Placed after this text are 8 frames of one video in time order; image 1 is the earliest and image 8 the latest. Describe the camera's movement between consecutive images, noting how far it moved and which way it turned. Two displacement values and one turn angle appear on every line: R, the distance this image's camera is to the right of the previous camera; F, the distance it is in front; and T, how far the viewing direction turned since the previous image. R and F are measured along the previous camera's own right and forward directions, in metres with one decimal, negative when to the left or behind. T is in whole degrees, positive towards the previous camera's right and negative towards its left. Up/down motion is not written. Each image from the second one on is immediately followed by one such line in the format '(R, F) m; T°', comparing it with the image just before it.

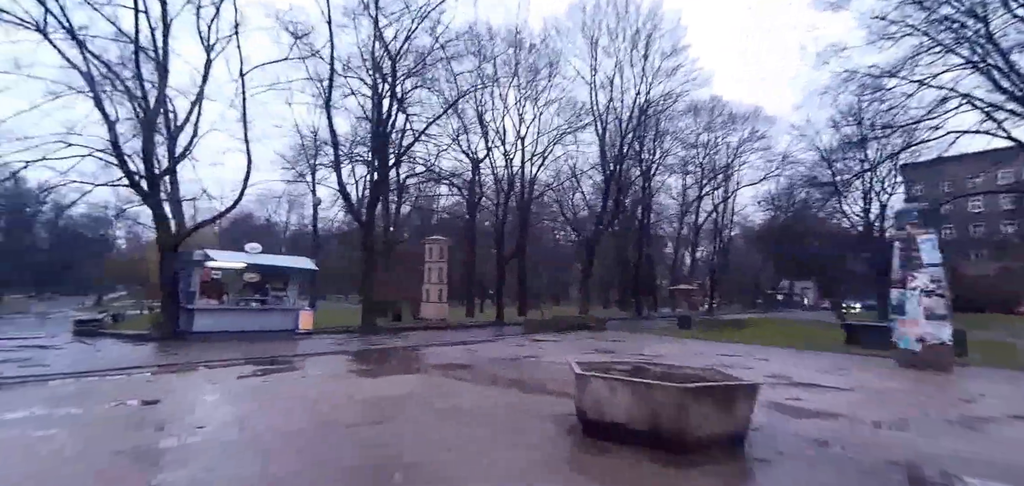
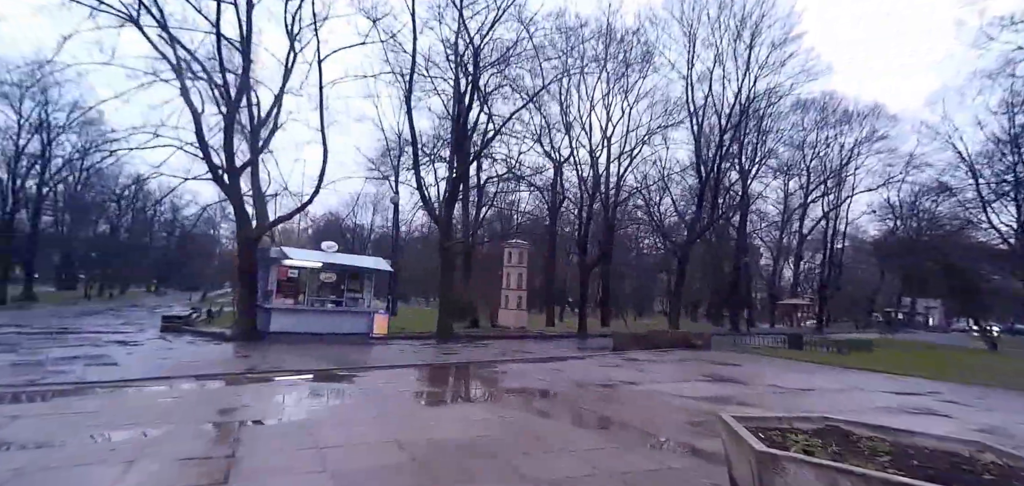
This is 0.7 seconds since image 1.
(-0.3, +1.8) m; -8°
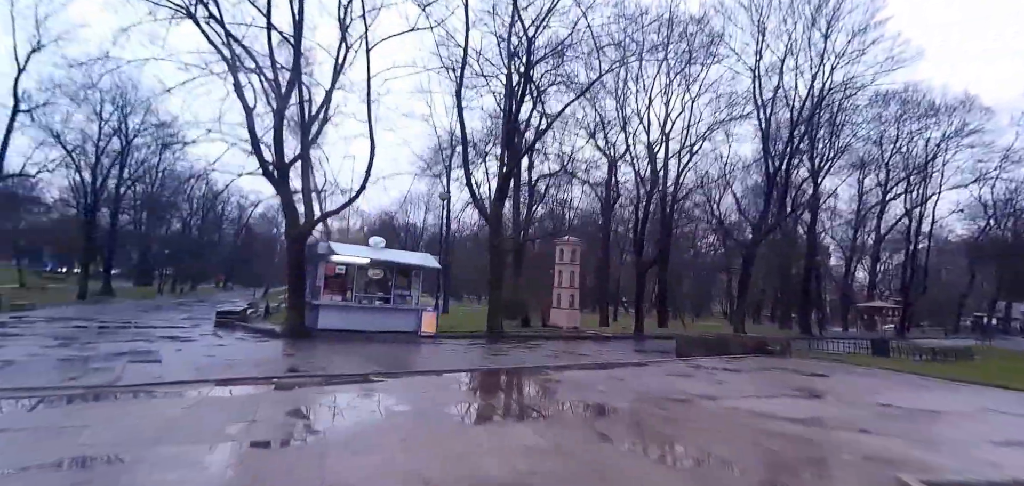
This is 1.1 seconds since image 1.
(0.0, +1.0) m; -5°
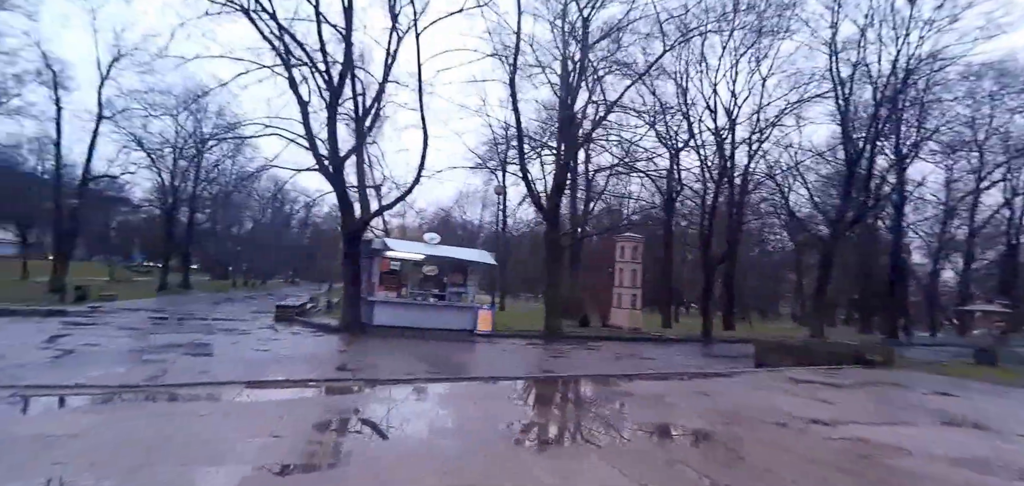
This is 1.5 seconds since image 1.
(-0.1, +0.9) m; -6°
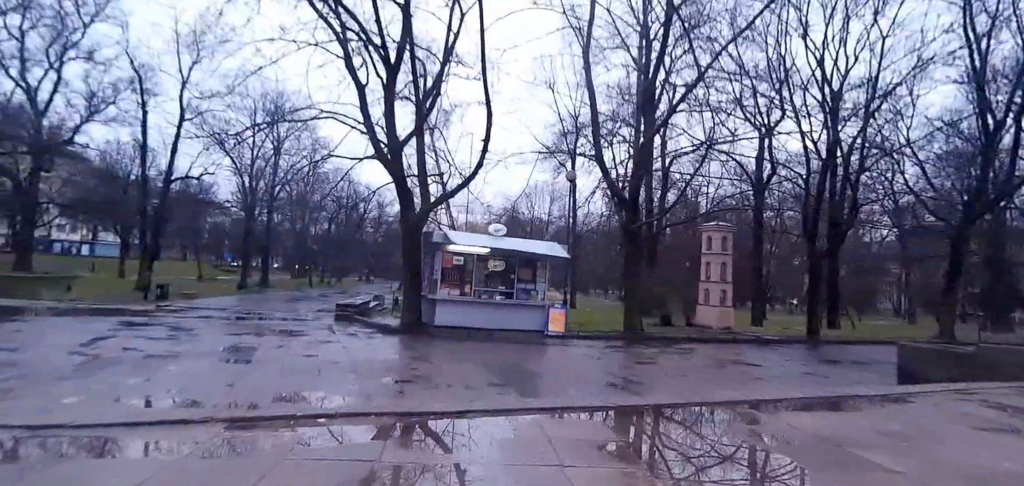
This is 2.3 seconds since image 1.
(-0.2, +2.0) m; -7°
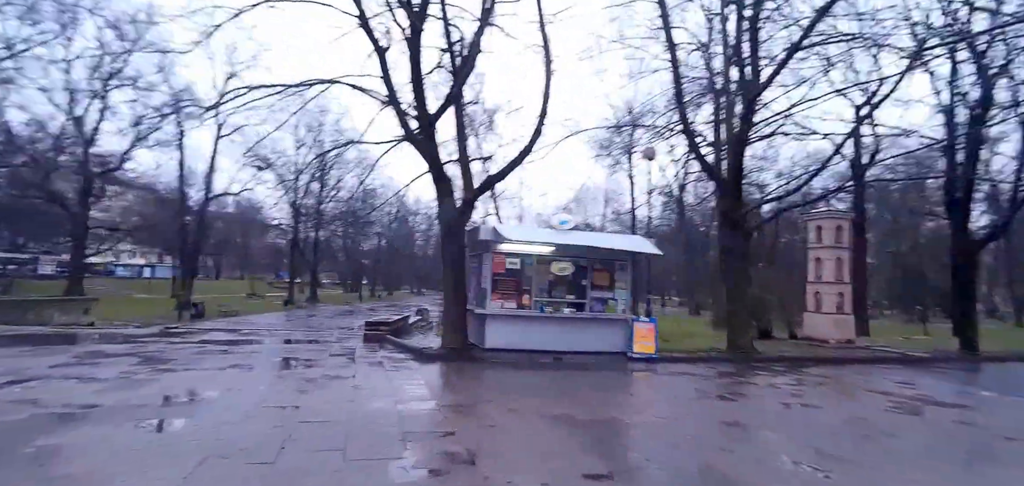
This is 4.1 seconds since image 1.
(-0.5, +4.0) m; -5°
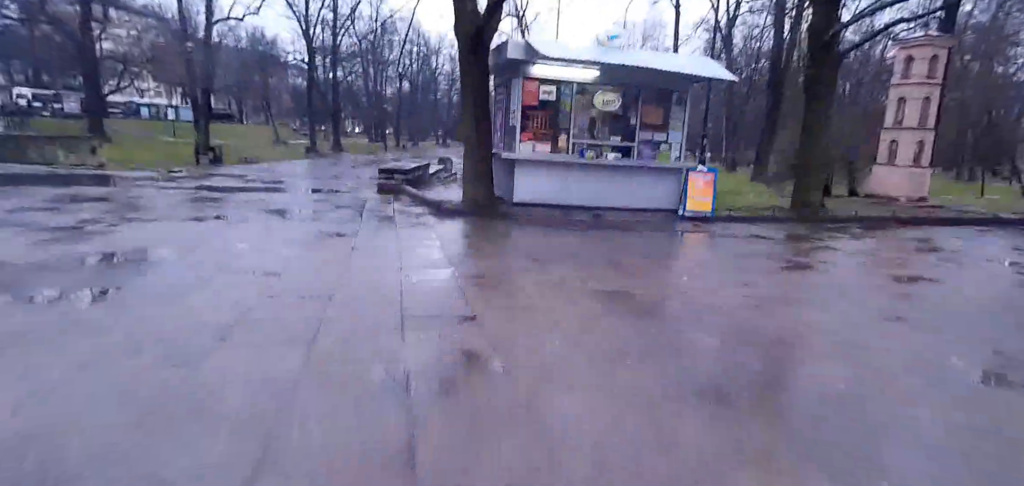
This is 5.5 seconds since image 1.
(-0.2, +2.0) m; -3°
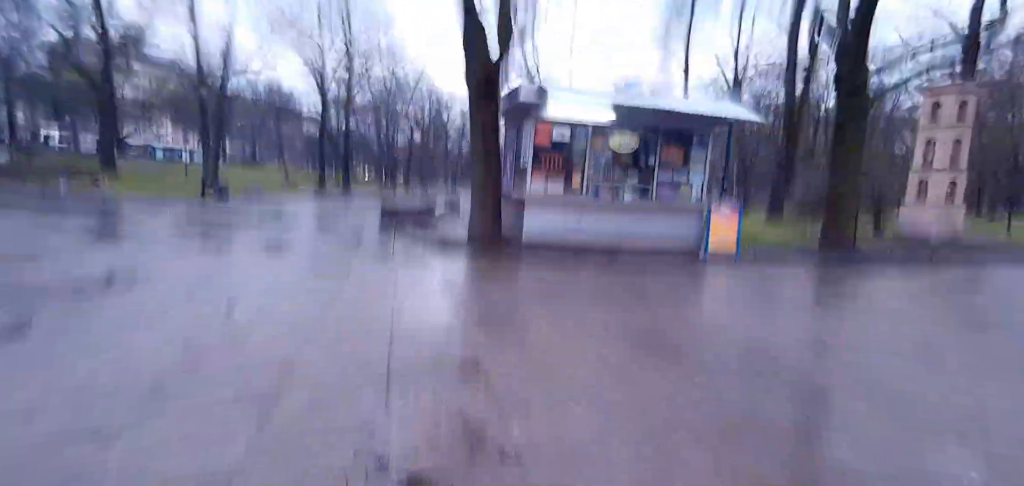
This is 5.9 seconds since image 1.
(-0.1, +0.8) m; -1°
